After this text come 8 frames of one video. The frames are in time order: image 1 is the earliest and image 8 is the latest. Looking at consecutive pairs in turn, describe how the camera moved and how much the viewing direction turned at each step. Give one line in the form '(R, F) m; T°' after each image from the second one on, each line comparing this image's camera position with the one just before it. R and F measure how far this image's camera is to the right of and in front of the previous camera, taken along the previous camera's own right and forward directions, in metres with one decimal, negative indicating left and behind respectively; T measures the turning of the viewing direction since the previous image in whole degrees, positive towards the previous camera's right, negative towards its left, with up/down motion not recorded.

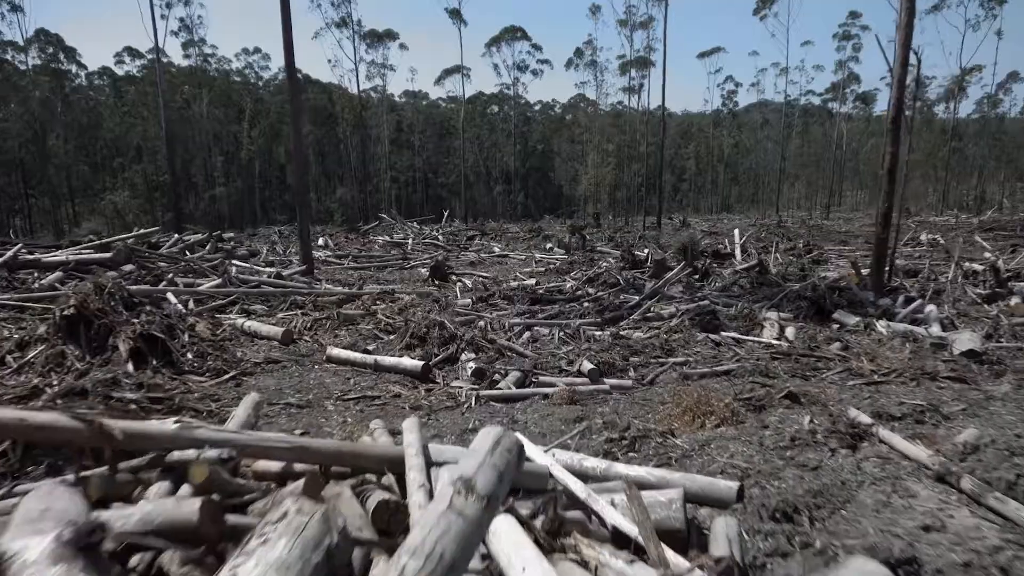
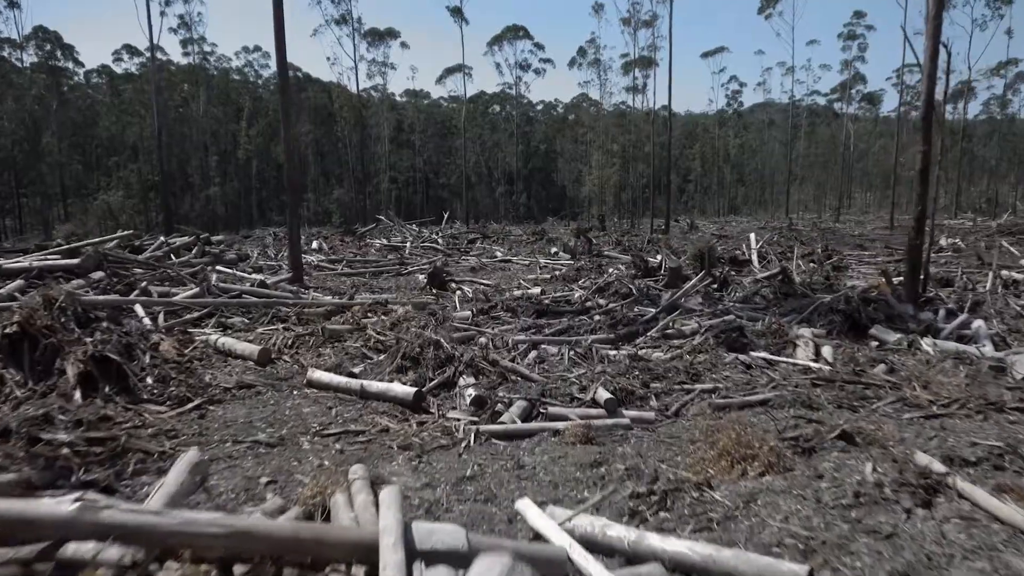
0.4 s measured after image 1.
(0.0, +0.6) m; 0°
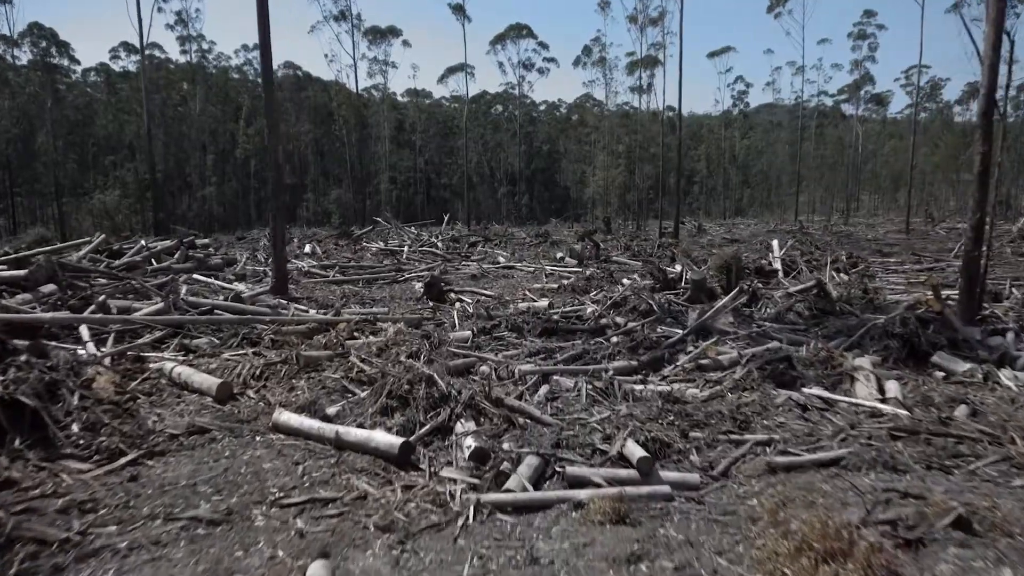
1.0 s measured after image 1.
(0.0, +0.9) m; 0°
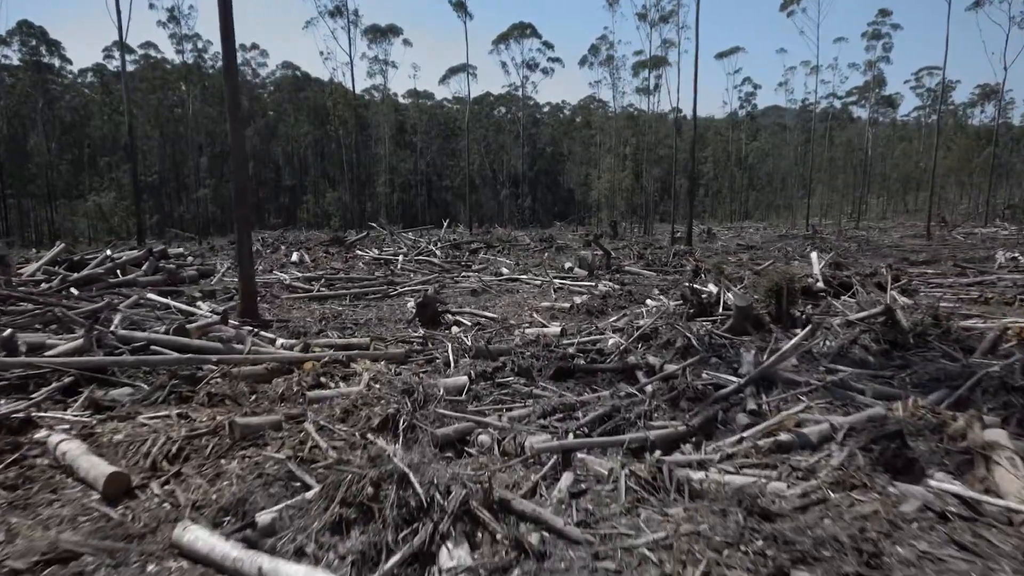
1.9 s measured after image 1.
(0.0, +1.3) m; 0°
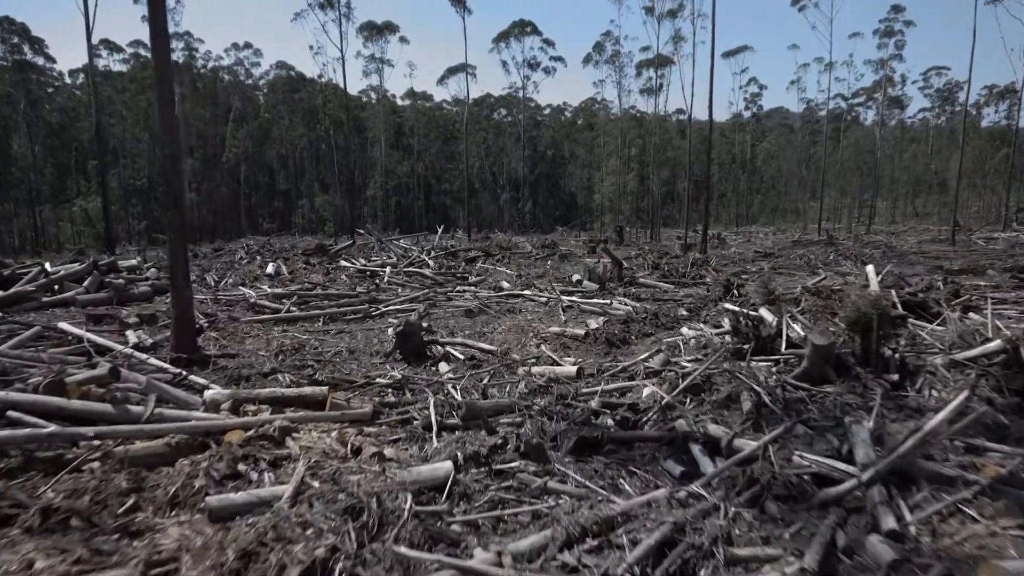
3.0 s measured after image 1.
(0.0, +1.6) m; 0°
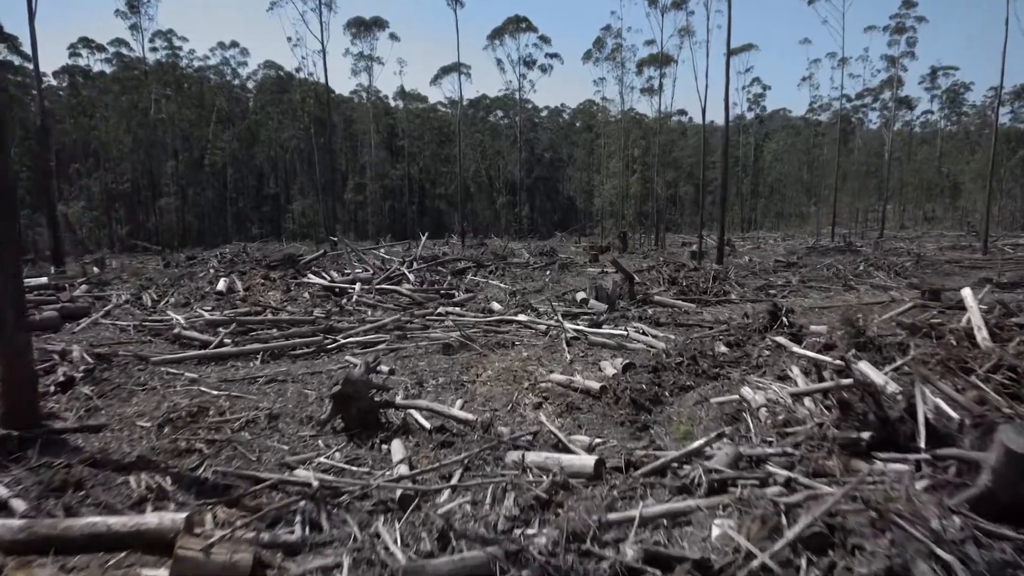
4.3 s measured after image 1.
(+0.1, +2.0) m; 0°
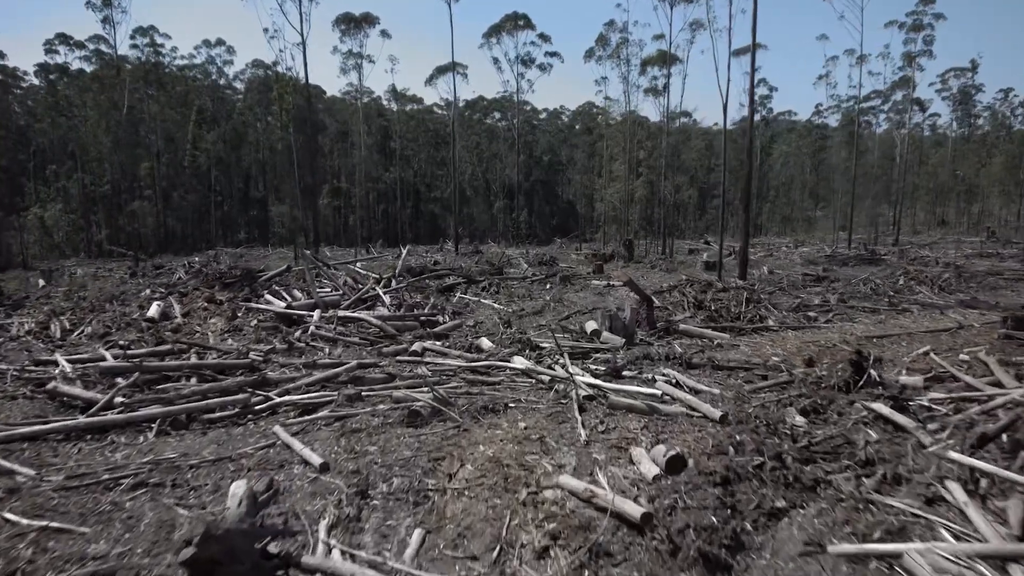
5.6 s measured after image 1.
(0.0, +2.0) m; 0°
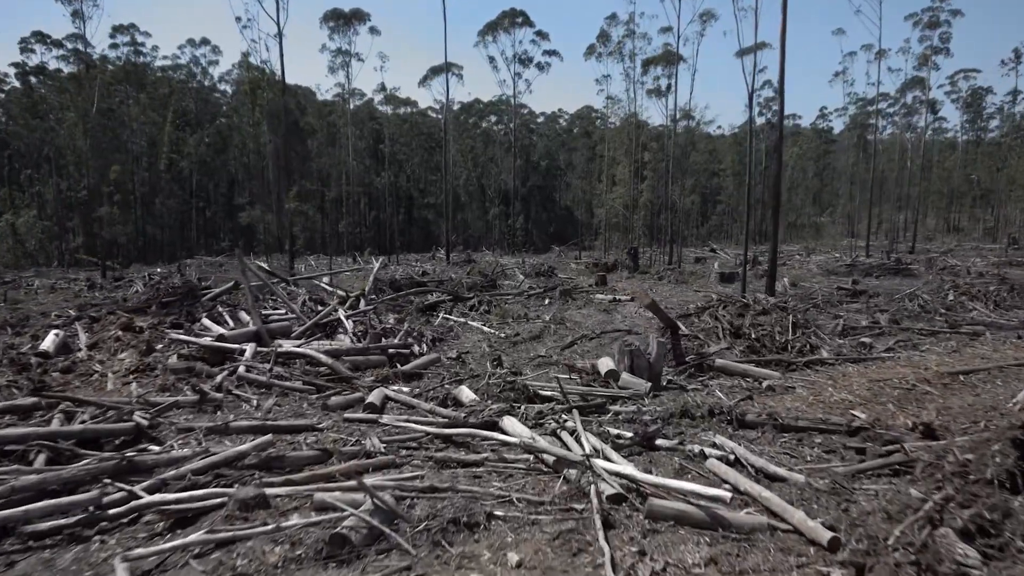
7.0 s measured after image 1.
(0.0, +2.0) m; 0°
